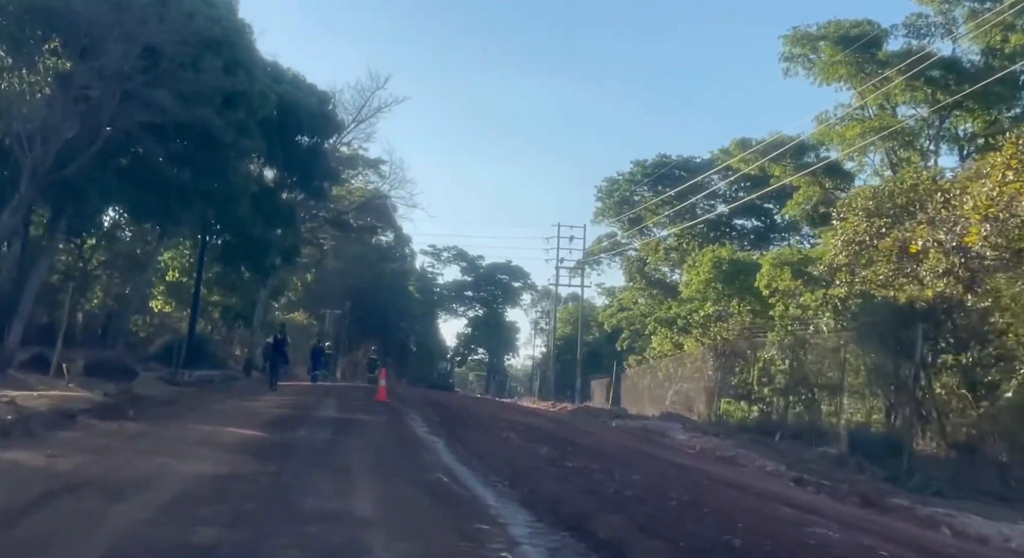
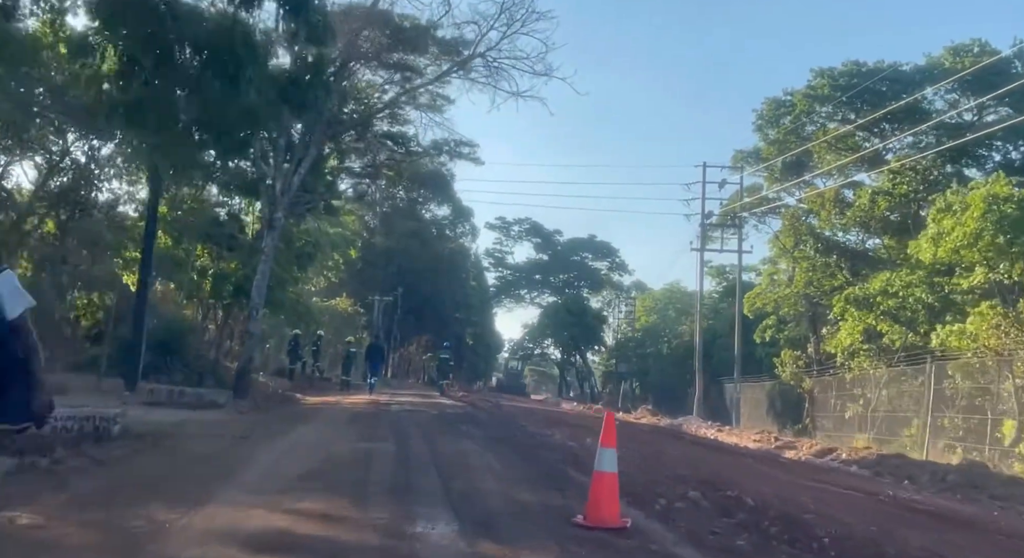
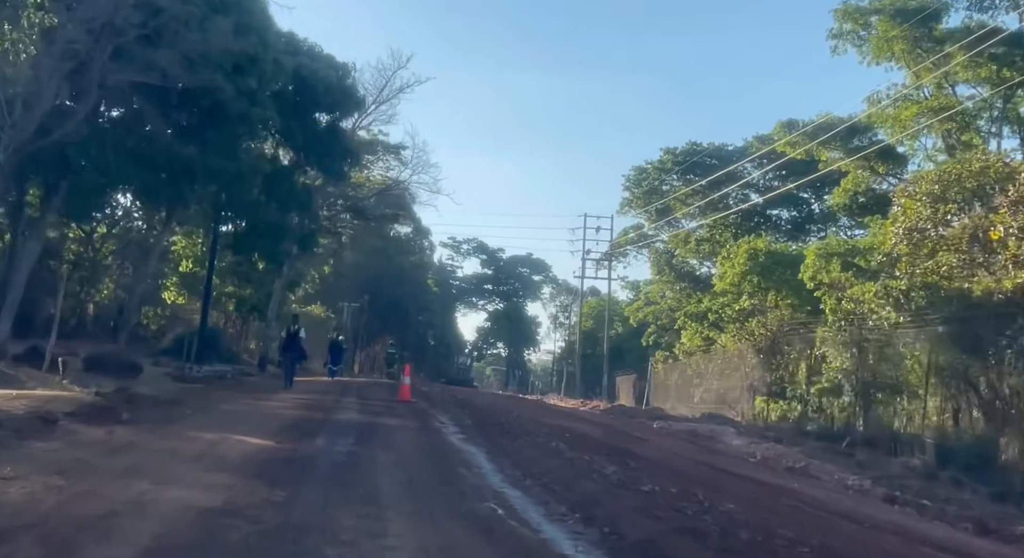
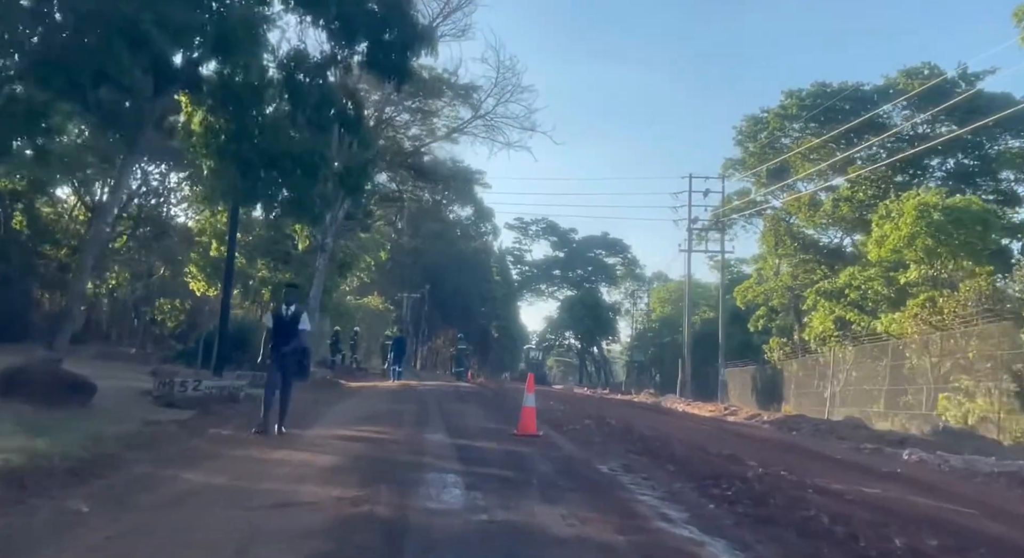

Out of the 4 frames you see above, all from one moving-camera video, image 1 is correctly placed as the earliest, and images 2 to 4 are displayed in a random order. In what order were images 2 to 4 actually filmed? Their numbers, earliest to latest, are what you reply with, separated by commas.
3, 4, 2
